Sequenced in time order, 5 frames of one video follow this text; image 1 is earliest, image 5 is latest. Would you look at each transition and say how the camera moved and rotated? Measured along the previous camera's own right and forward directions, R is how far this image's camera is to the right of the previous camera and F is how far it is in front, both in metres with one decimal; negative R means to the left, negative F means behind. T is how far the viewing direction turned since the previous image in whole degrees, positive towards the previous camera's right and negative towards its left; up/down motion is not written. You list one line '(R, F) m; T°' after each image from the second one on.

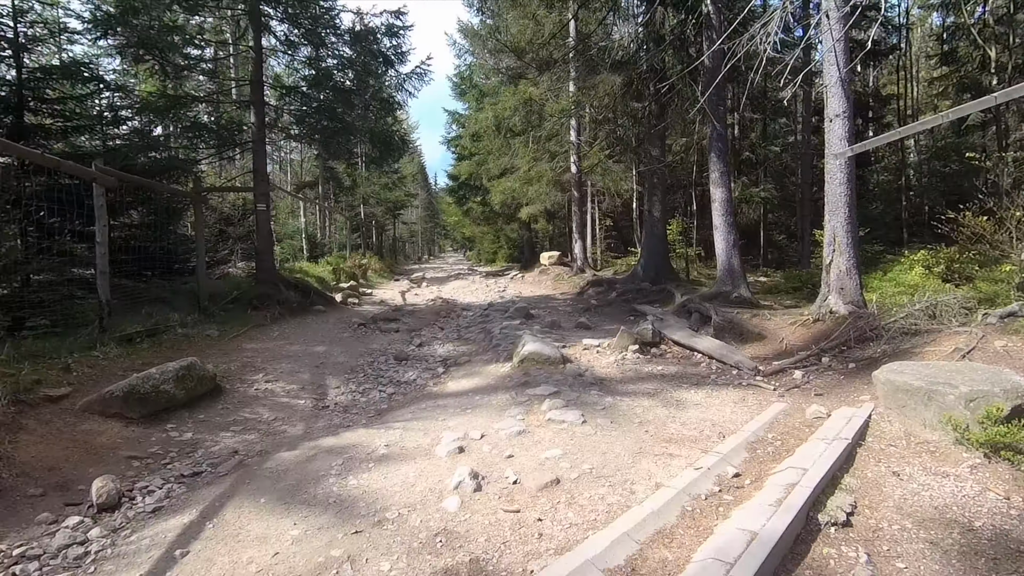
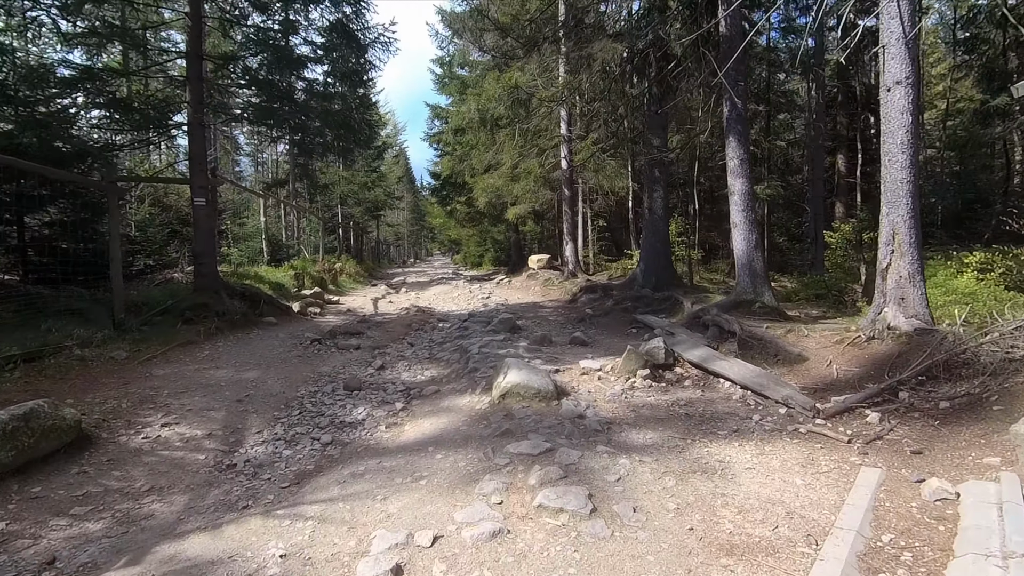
(+0.1, +1.6) m; +1°
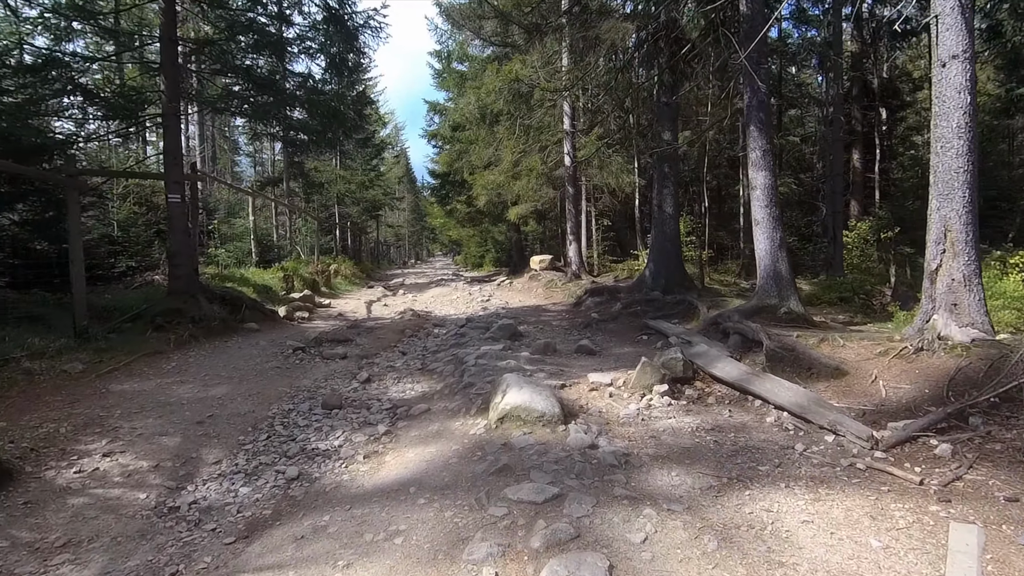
(0.0, +0.7) m; 0°
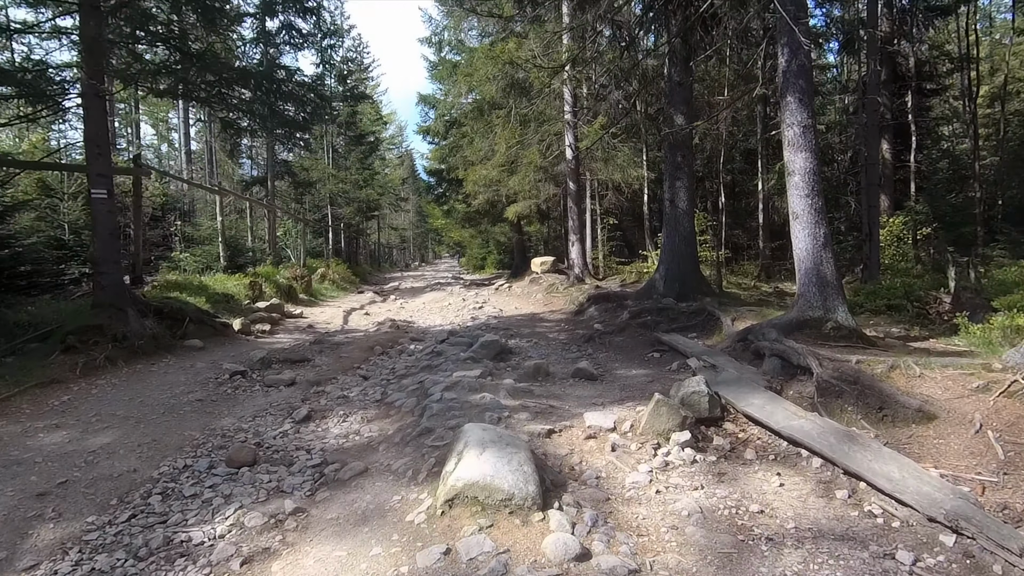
(+0.3, +1.4) m; -1°
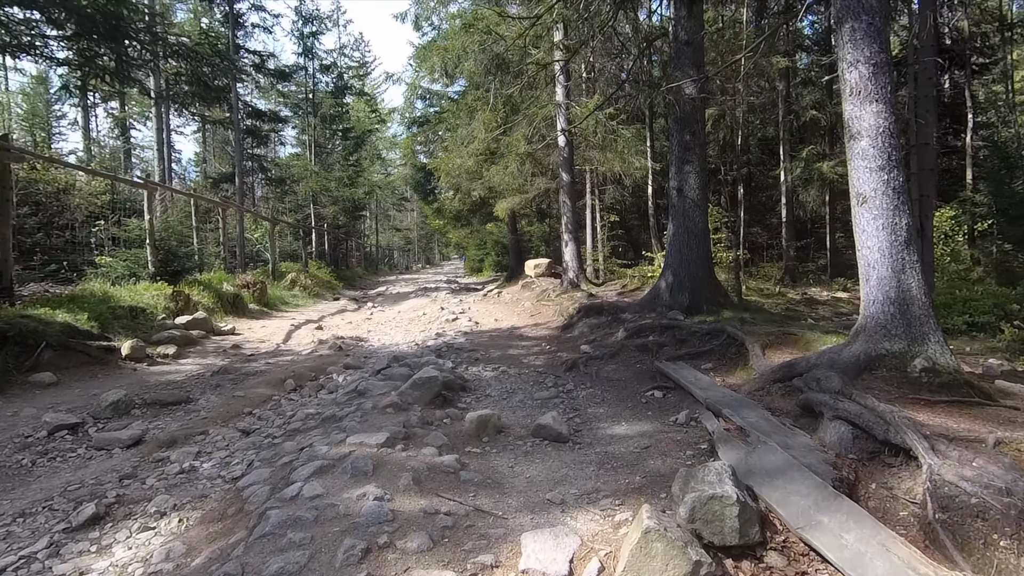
(+0.6, +2.0) m; -1°
